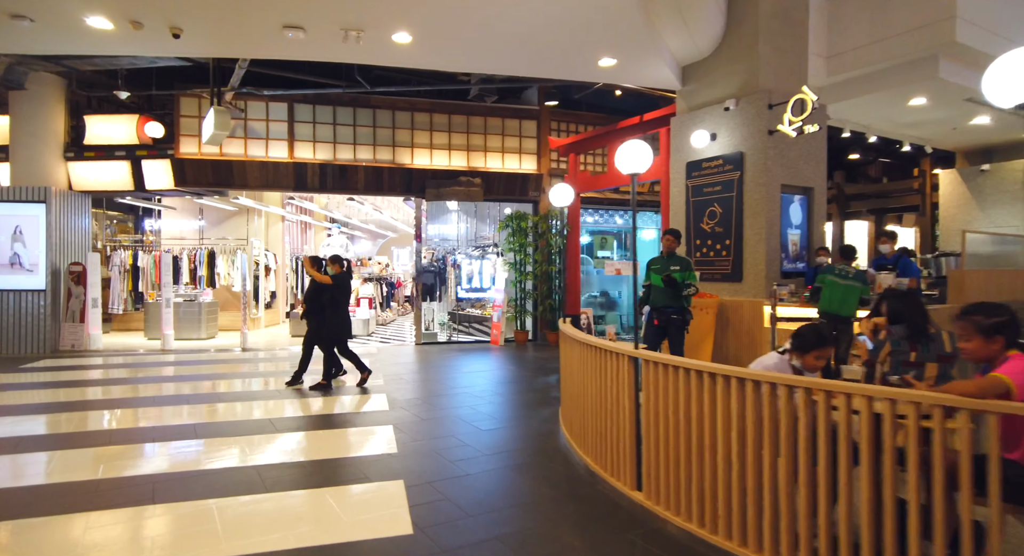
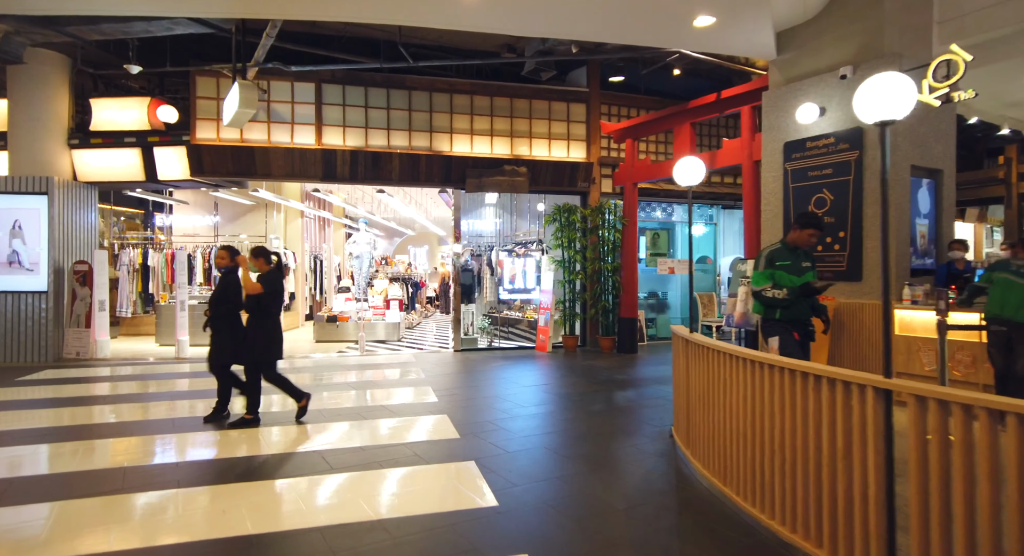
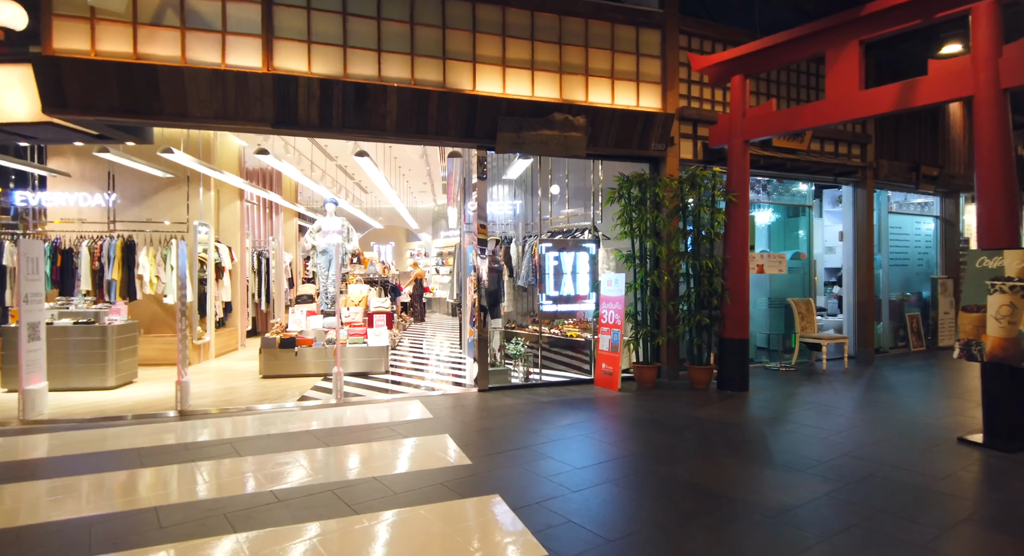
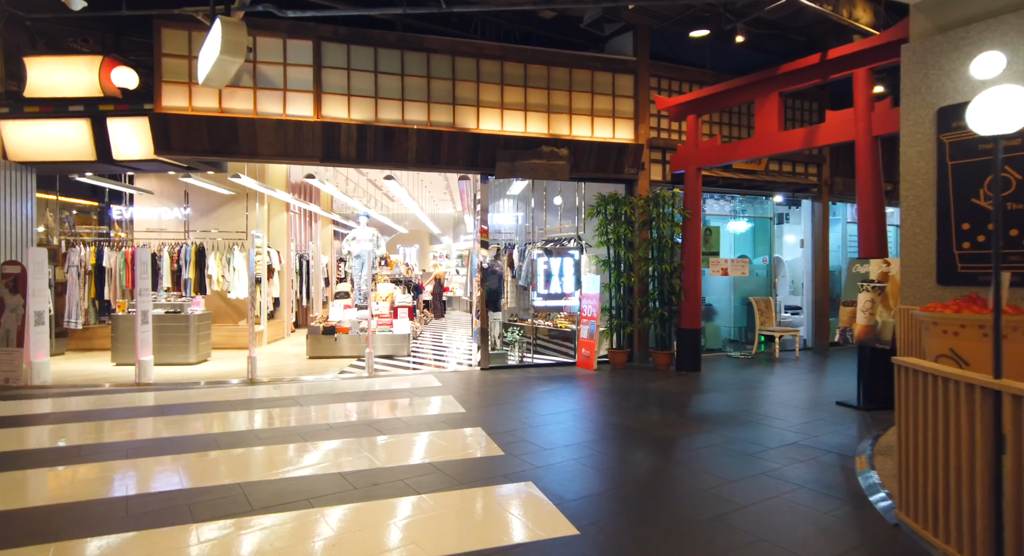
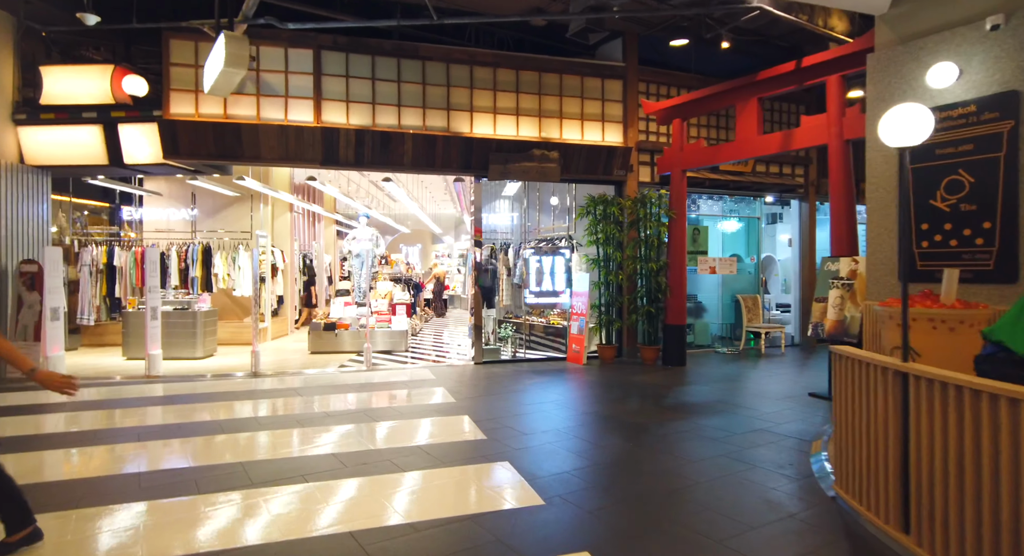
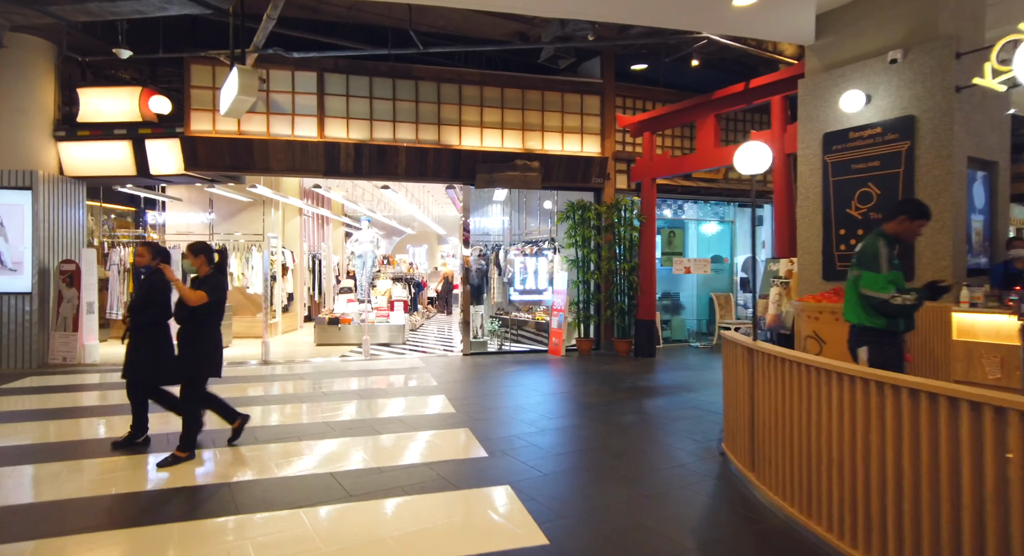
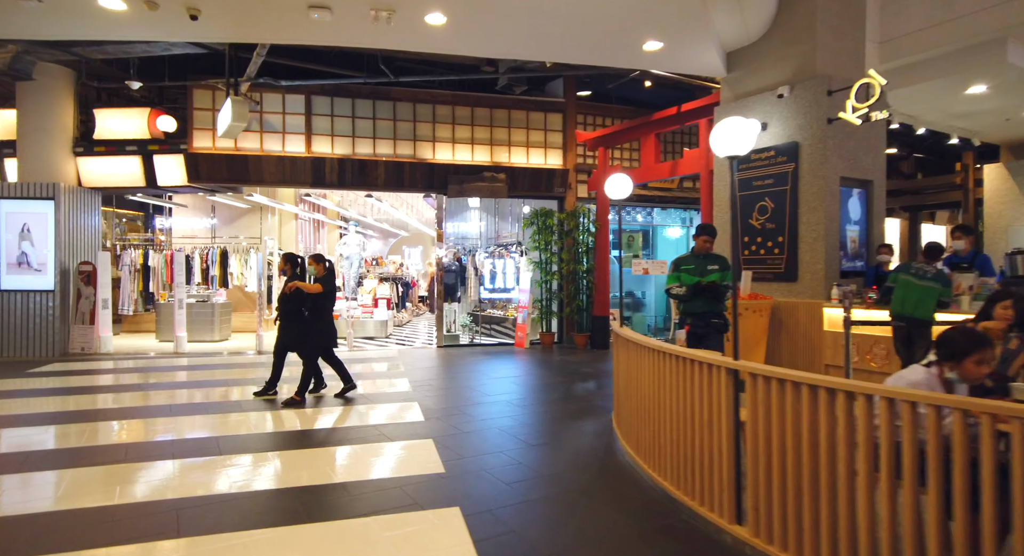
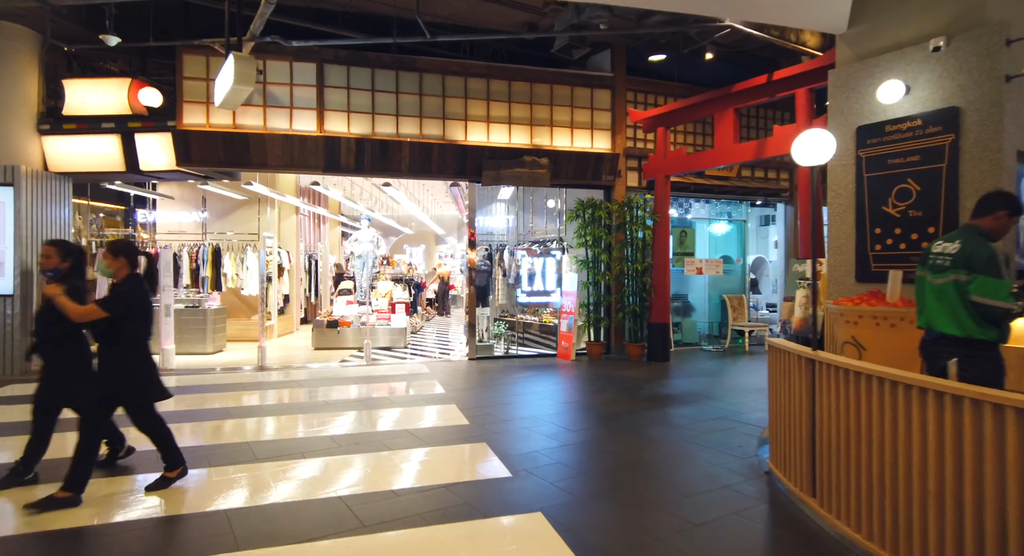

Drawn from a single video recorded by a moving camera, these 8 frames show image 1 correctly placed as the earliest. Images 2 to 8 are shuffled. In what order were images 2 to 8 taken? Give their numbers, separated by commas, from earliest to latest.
7, 2, 6, 8, 5, 4, 3
